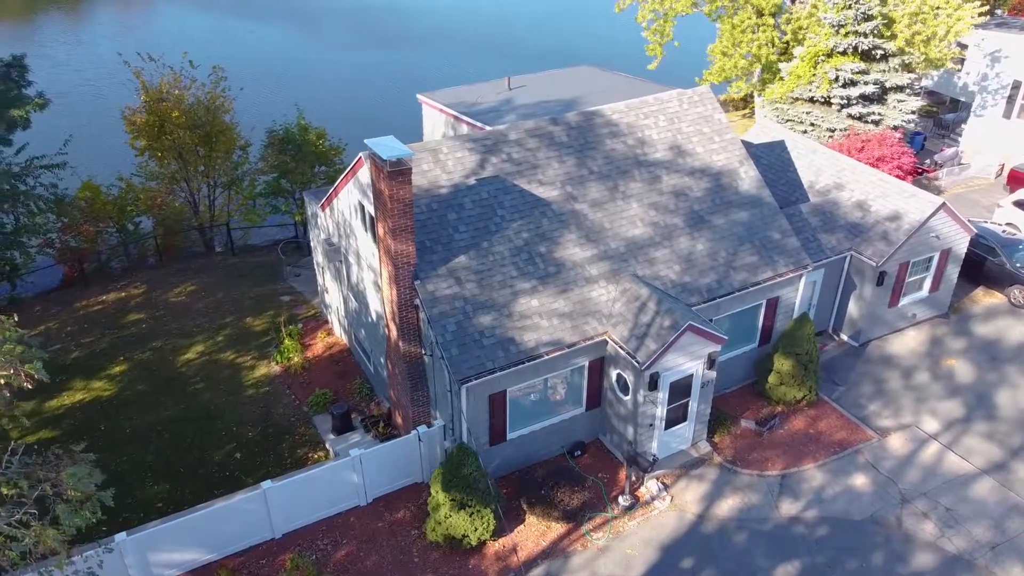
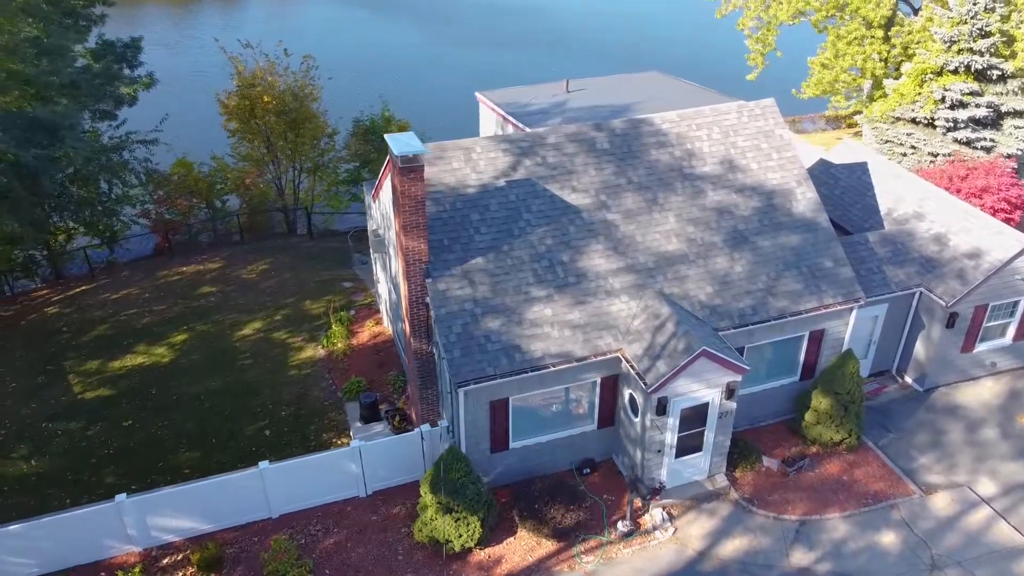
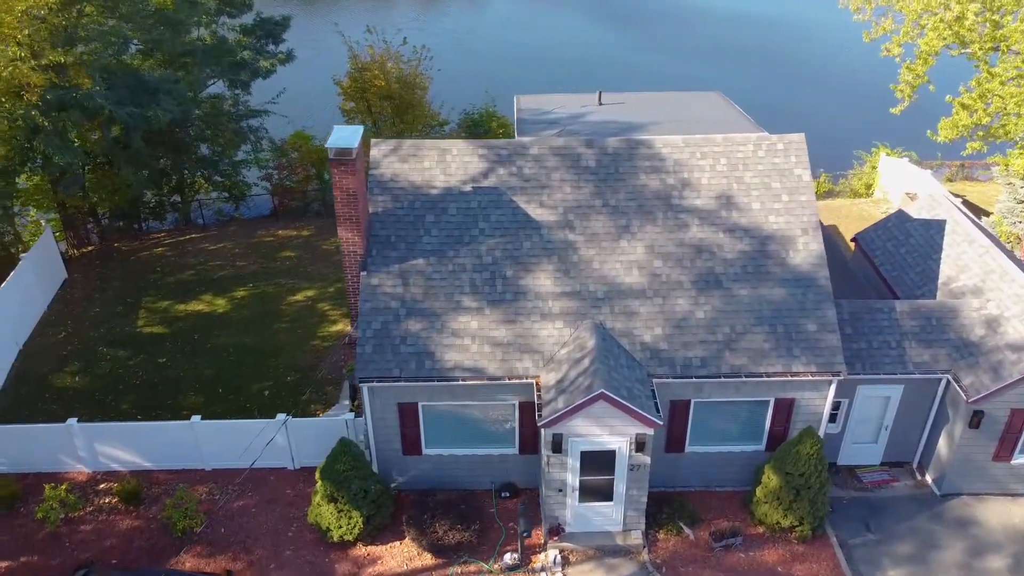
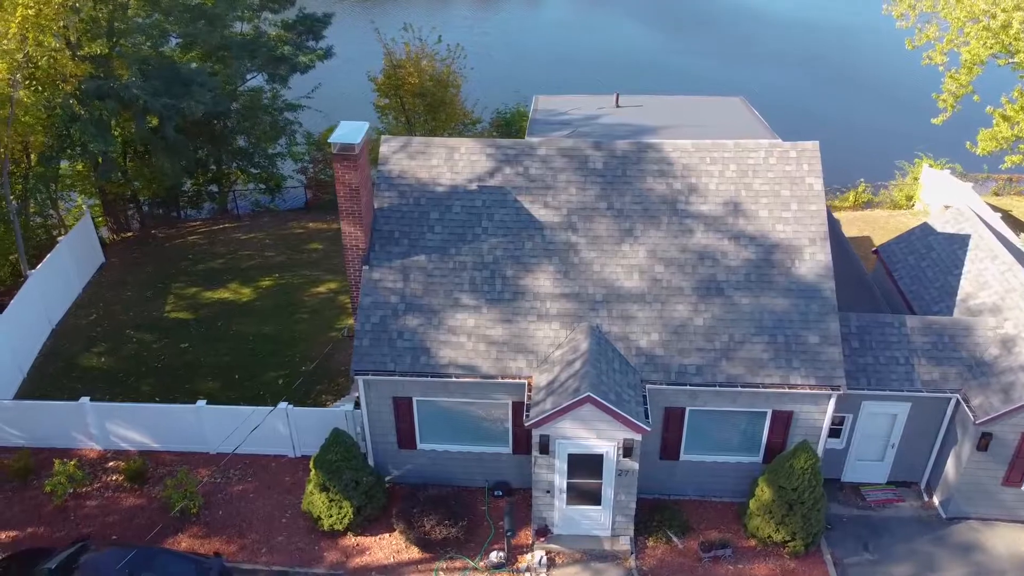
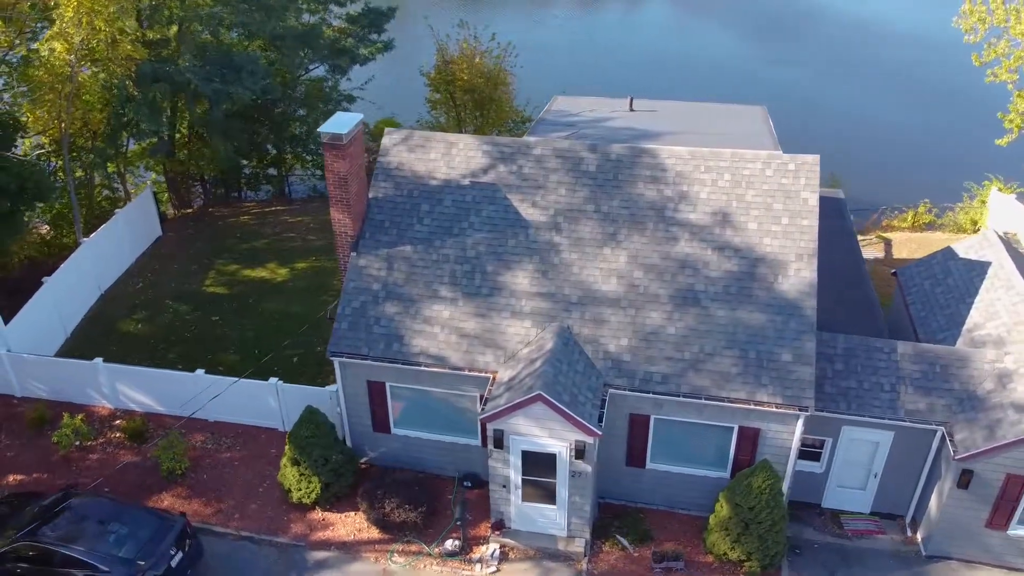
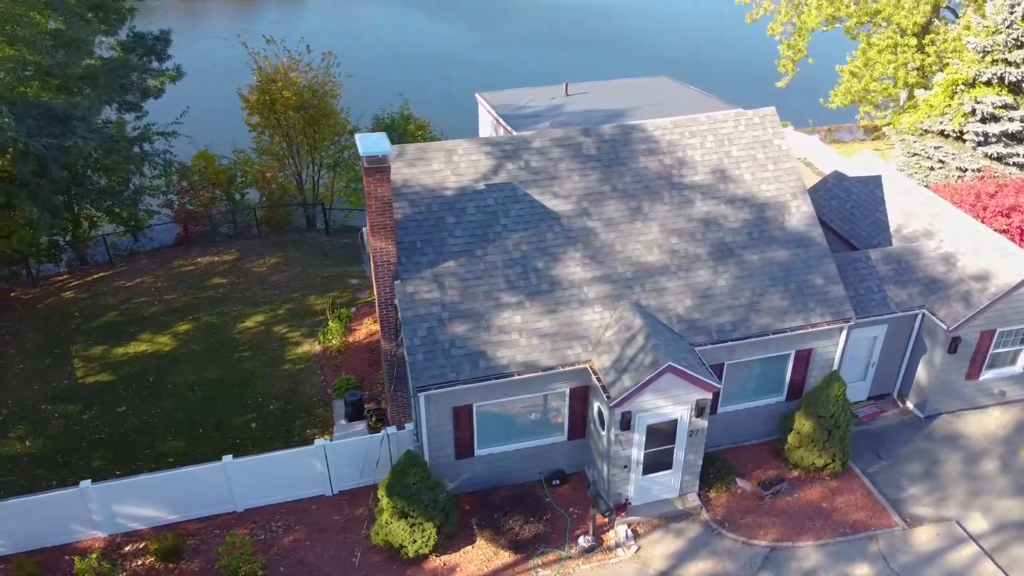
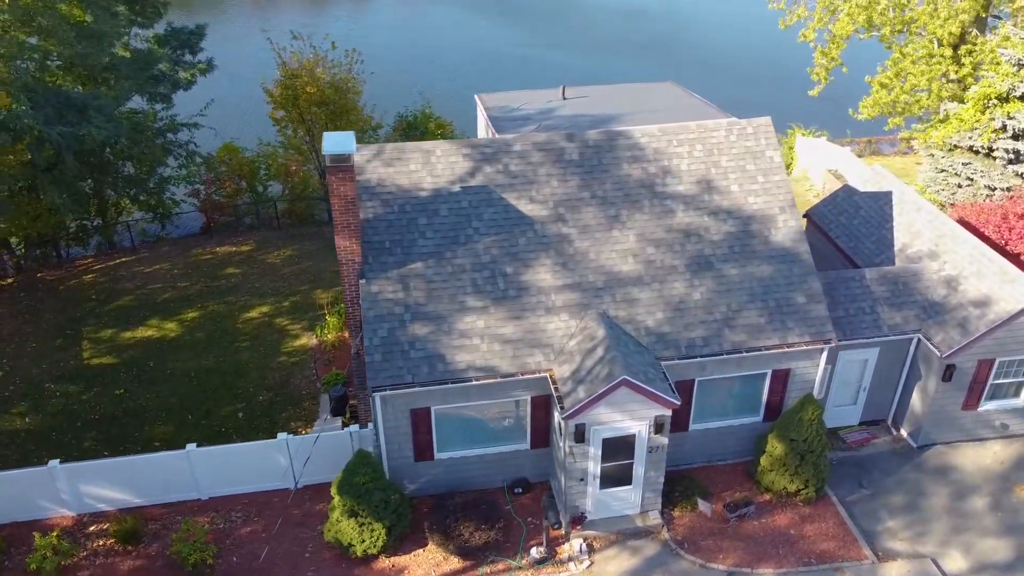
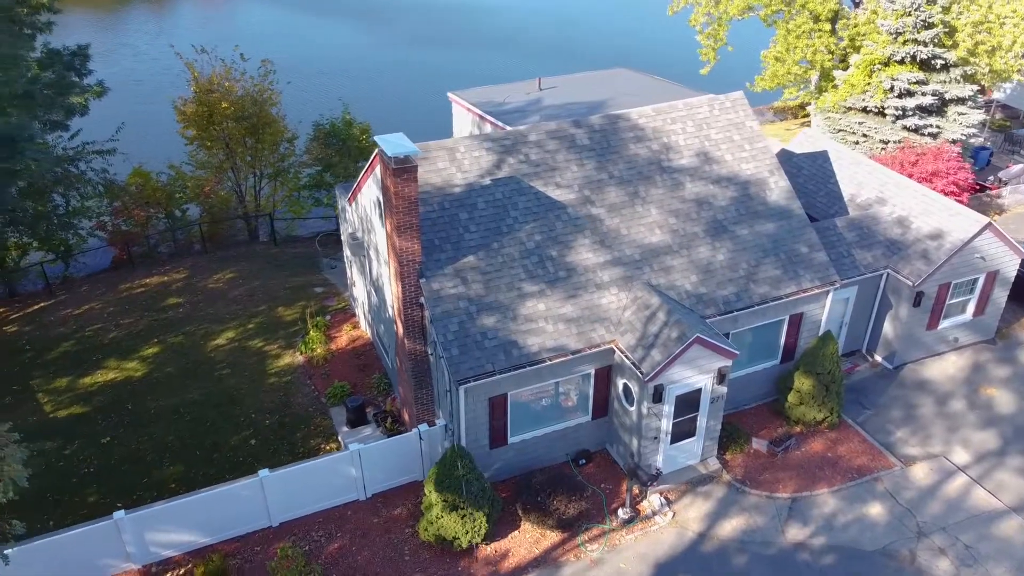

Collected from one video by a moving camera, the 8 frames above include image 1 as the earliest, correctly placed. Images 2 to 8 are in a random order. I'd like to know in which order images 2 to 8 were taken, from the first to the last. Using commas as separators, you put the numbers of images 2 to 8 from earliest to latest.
8, 2, 6, 7, 3, 4, 5
